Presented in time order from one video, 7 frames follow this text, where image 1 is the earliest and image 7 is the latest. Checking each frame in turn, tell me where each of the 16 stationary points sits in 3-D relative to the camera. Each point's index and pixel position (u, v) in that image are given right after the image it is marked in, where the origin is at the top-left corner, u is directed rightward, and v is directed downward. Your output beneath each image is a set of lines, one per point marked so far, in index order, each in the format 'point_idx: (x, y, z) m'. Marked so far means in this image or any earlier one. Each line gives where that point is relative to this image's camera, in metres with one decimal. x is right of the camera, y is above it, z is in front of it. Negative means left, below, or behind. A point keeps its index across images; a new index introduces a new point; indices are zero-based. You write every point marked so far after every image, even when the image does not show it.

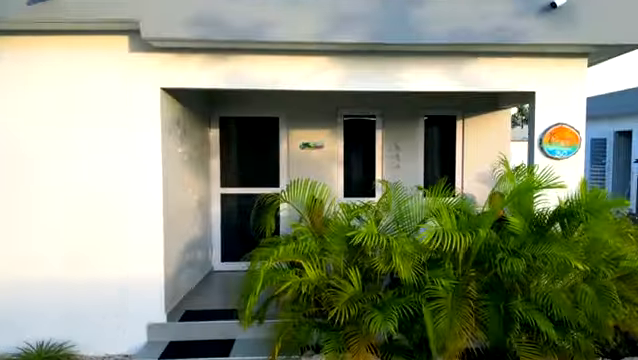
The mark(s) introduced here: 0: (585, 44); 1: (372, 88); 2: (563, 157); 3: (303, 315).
0: (+1.9, +1.0, +3.9) m
1: (+0.4, +0.7, +4.2) m
2: (+1.9, +0.2, +4.3) m
3: (-0.1, -0.9, +3.6) m
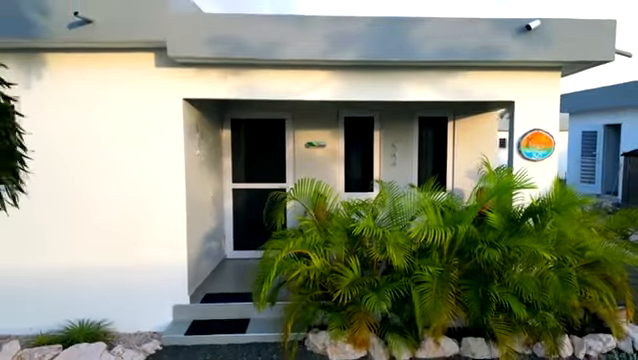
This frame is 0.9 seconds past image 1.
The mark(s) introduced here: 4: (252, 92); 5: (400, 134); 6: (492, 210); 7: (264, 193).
0: (+2.0, +1.0, +4.5) m
1: (+0.4, +0.7, +4.7) m
2: (+2.0, +0.2, +4.8) m
3: (-0.1, -0.9, +4.2) m
4: (-0.6, +0.8, +4.7) m
5: (+1.0, +0.5, +6.3) m
6: (+1.4, -0.2, +4.3) m
7: (-0.7, -0.1, +6.3) m
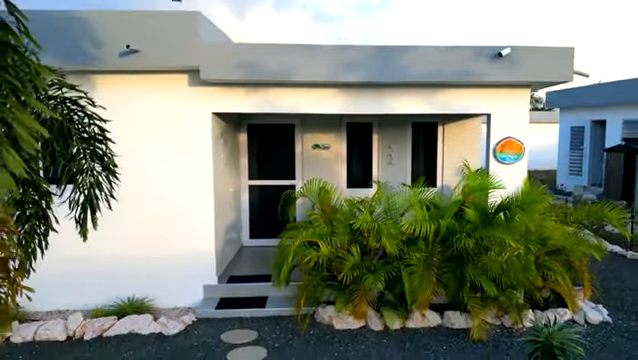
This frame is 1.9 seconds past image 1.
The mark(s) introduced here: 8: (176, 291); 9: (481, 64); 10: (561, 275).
0: (+2.0, +1.0, +5.3) m
1: (+0.5, +0.7, +5.6) m
2: (+2.1, +0.2, +5.7) m
3: (0.0, -0.9, +5.1) m
4: (-0.5, +0.8, +5.5) m
5: (+1.0, +0.6, +7.2) m
6: (+1.5, -0.3, +5.2) m
7: (-0.6, -0.1, +7.2) m
8: (-1.5, -1.2, +5.5) m
9: (+1.6, +1.2, +5.3) m
10: (+2.4, -0.9, +5.2) m
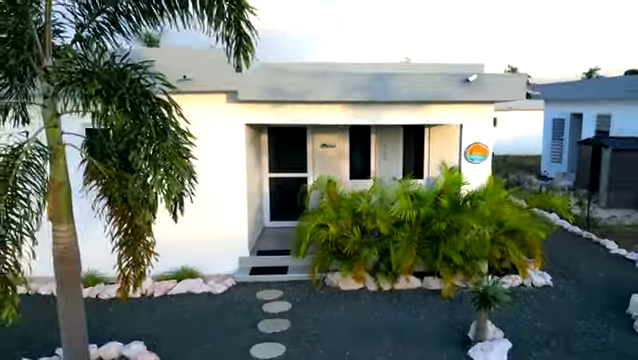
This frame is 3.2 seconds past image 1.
0: (+2.2, +1.0, +6.9) m
1: (+0.6, +0.8, +7.1) m
2: (+2.2, +0.2, +7.3) m
3: (+0.1, -0.9, +6.8) m
4: (-0.4, +0.8, +7.1) m
5: (+1.2, +0.7, +8.7) m
6: (+1.6, -0.2, +6.7) m
7: (-0.5, 0.0, +8.8) m
8: (-1.4, -1.1, +7.2) m
9: (+1.7, +1.2, +6.8) m
10: (+2.5, -0.9, +6.8) m
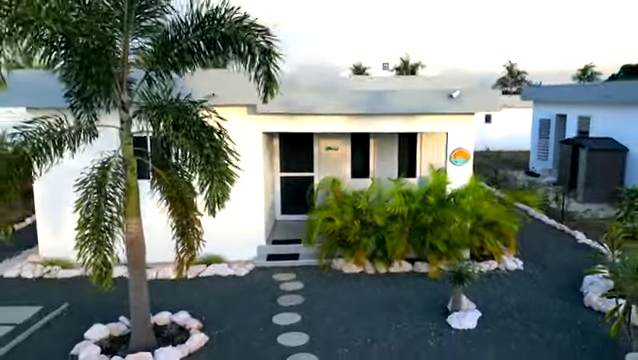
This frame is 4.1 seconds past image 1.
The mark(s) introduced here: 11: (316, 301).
0: (+2.3, +1.0, +8.1) m
1: (+0.7, +0.8, +8.4) m
2: (+2.3, +0.2, +8.5) m
3: (+0.2, -0.9, +8.0) m
4: (-0.3, +0.8, +8.3) m
5: (+1.3, +0.7, +10.0) m
6: (+1.7, -0.2, +8.0) m
7: (-0.4, 0.0, +10.0) m
8: (-1.3, -1.1, +8.4) m
9: (+1.8, +1.2, +8.0) m
10: (+2.6, -0.9, +8.1) m
11: (0.0, -1.6, +6.9) m
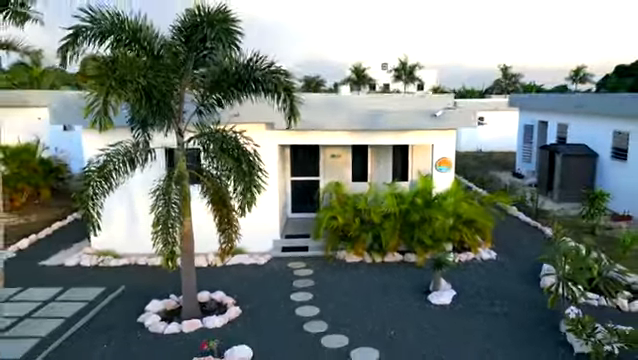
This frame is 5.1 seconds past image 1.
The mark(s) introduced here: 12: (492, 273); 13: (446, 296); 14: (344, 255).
0: (+2.4, +1.0, +9.7) m
1: (+0.8, +0.7, +10.0) m
2: (+2.4, +0.2, +10.1) m
3: (+0.3, -1.0, +9.6) m
4: (-0.2, +0.7, +9.9) m
5: (+1.4, +0.6, +11.6) m
6: (+1.8, -0.3, +9.6) m
7: (-0.2, -0.1, +11.6) m
8: (-1.1, -1.2, +10.0) m
9: (+1.9, +1.1, +9.6) m
10: (+2.7, -1.0, +9.7) m
11: (+0.1, -1.6, +8.5) m
12: (+2.9, -1.6, +8.9) m
13: (+1.8, -1.7, +7.7) m
14: (+0.5, -1.4, +9.7) m
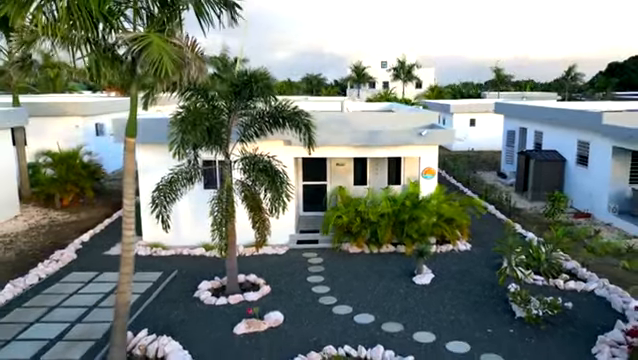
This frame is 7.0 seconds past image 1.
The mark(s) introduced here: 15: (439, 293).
0: (+2.6, +0.8, +12.0) m
1: (+1.0, +0.5, +12.3) m
2: (+2.6, 0.0, +12.4) m
3: (+0.5, -1.1, +12.0) m
4: (0.0, +0.6, +12.2) m
5: (+1.6, +0.5, +13.9) m
6: (+2.0, -0.5, +11.9) m
7: (-0.1, -0.2, +13.9) m
8: (-1.0, -1.3, +12.4) m
9: (+2.1, +1.0, +11.9) m
10: (+2.9, -1.1, +12.0) m
11: (+0.3, -1.8, +10.8) m
12: (+3.1, -1.7, +11.2) m
13: (+2.0, -1.8, +10.0) m
14: (+0.6, -1.5, +12.0) m
15: (+2.1, -2.0, +9.4) m
